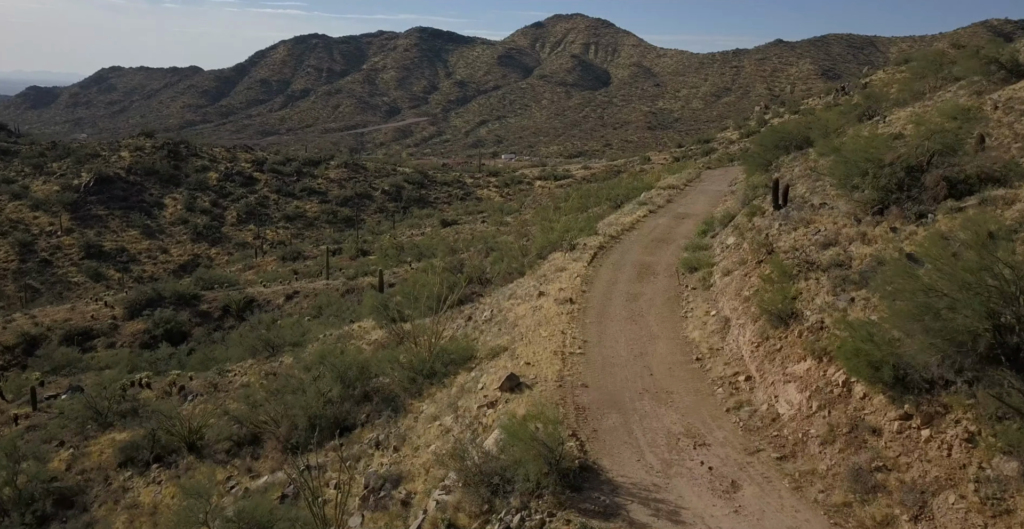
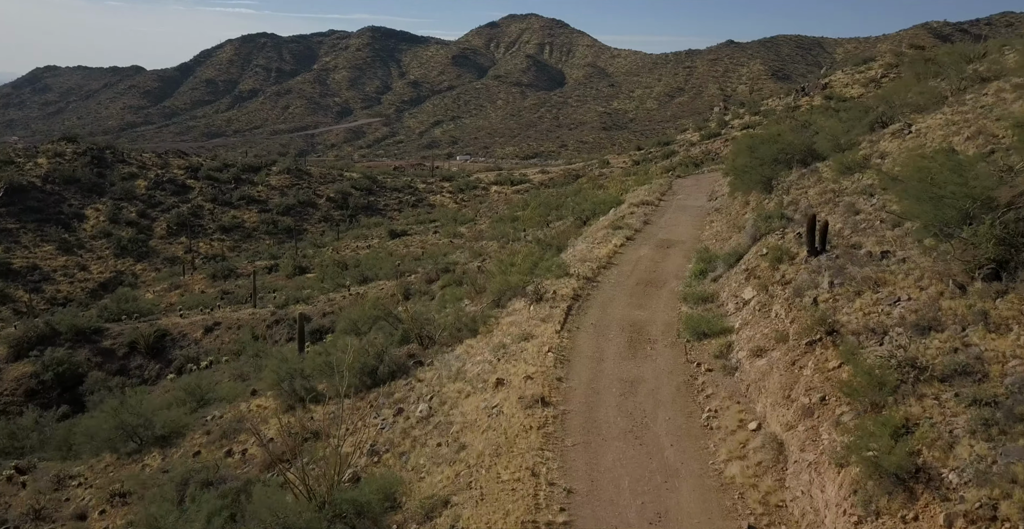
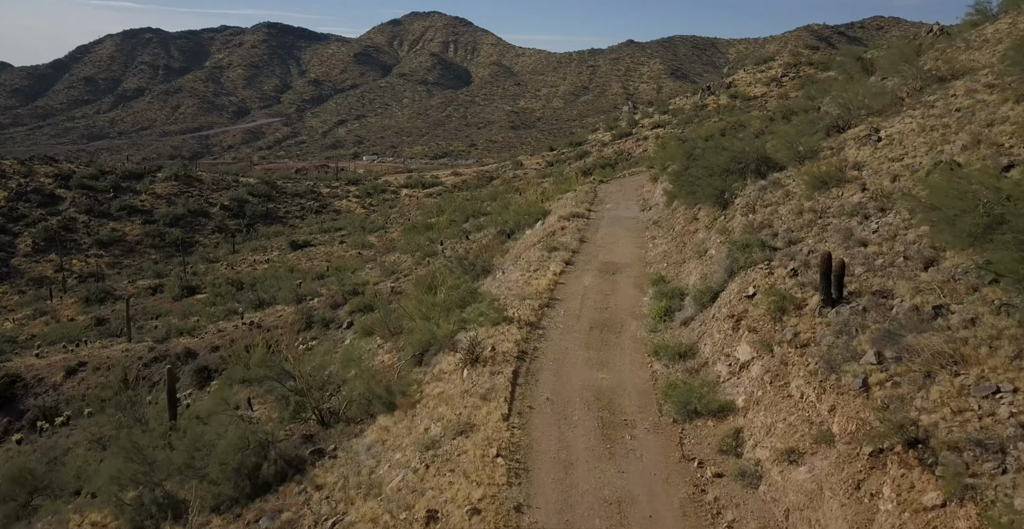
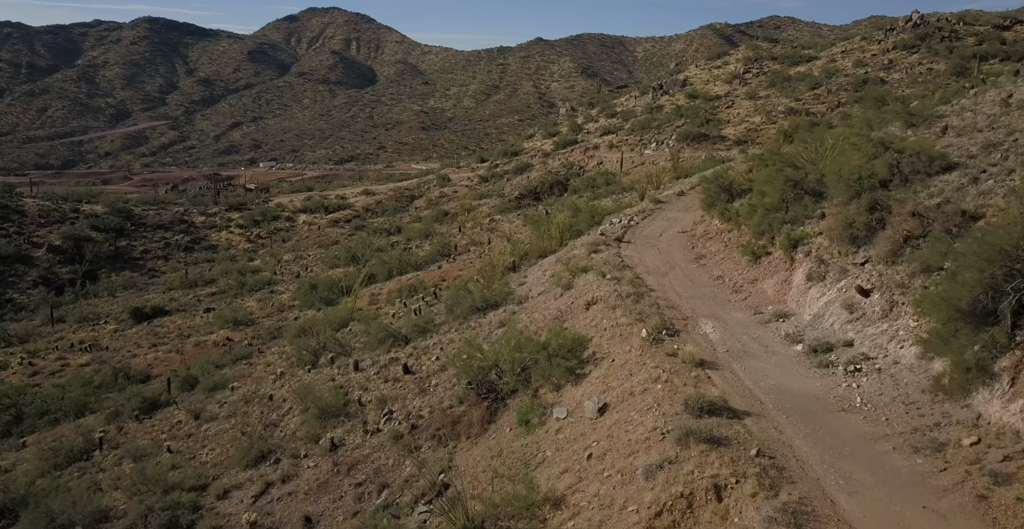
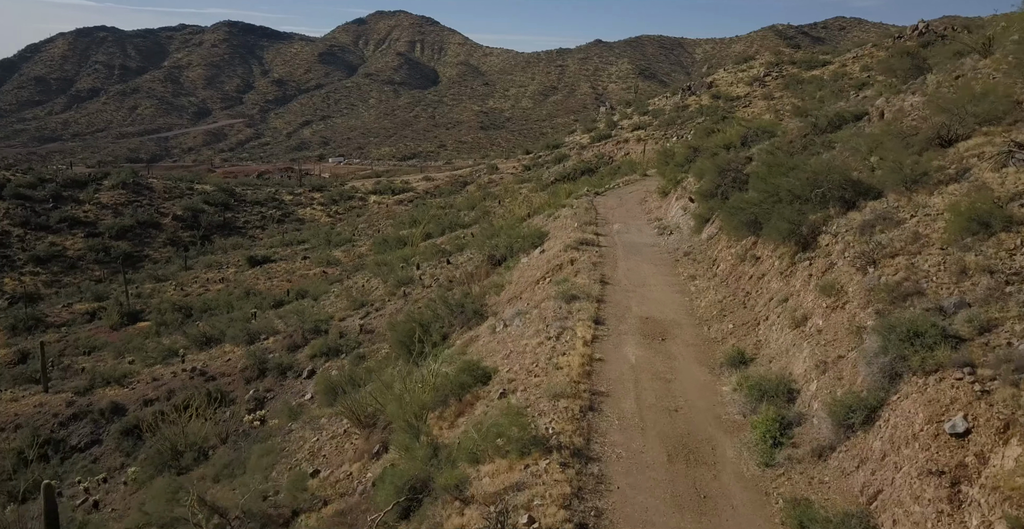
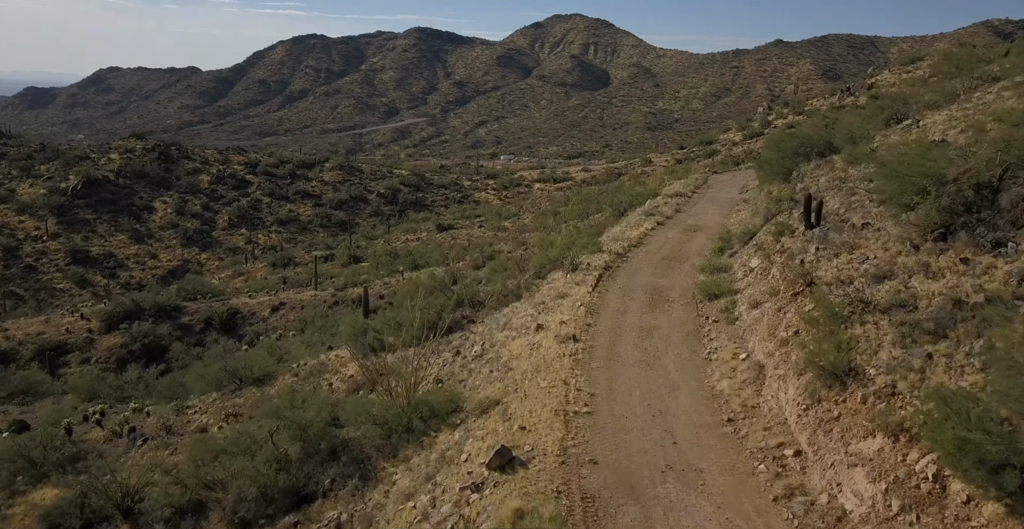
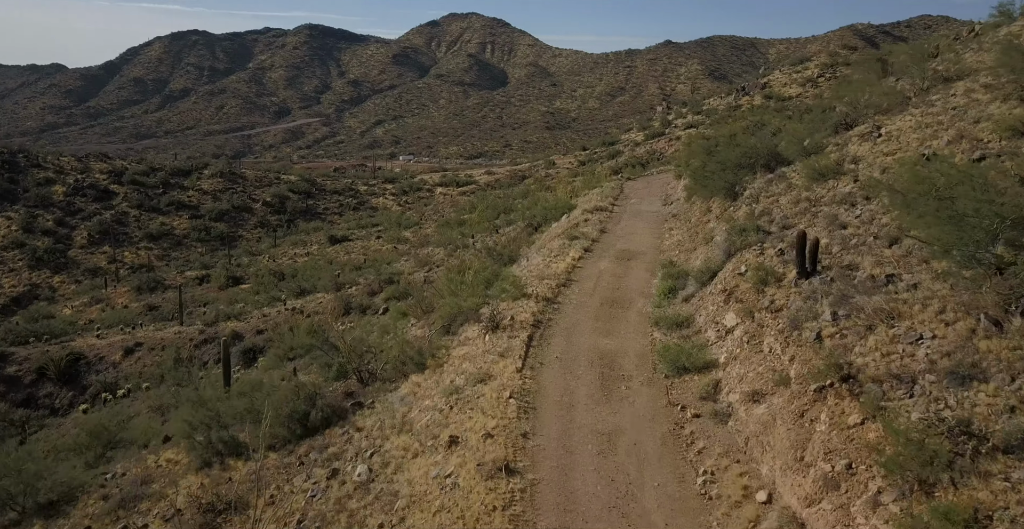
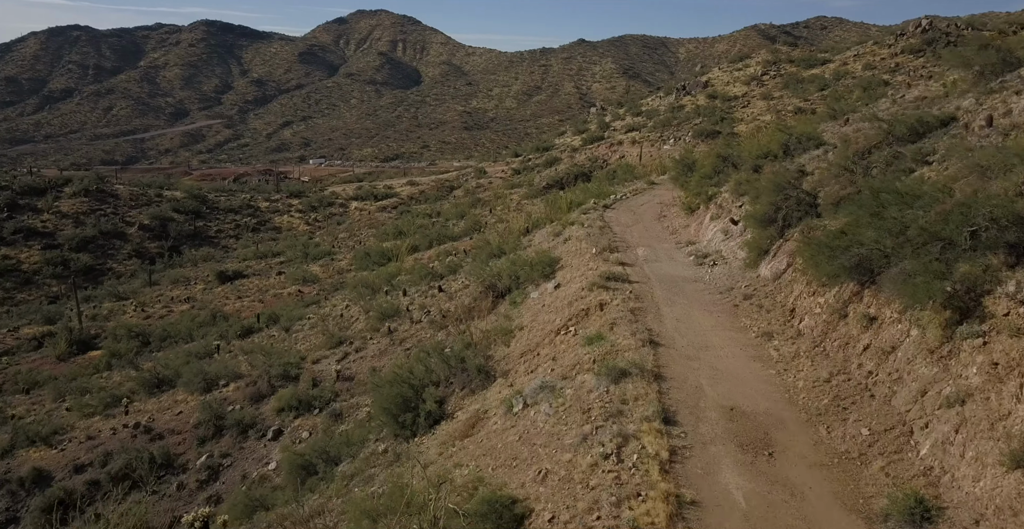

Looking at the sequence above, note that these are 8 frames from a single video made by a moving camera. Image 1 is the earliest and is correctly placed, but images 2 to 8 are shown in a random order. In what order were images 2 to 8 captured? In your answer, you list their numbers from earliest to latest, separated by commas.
6, 2, 7, 3, 5, 8, 4
